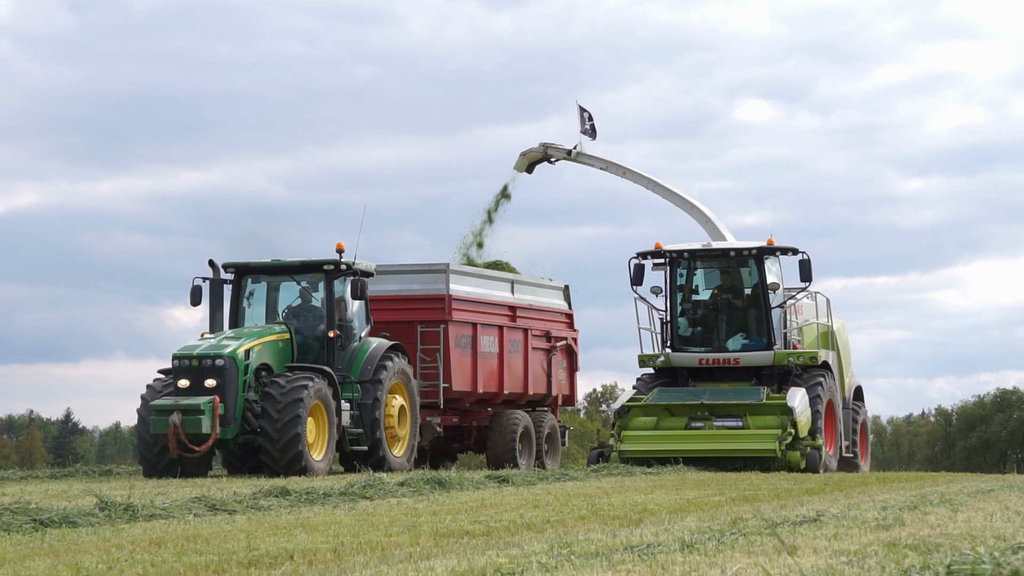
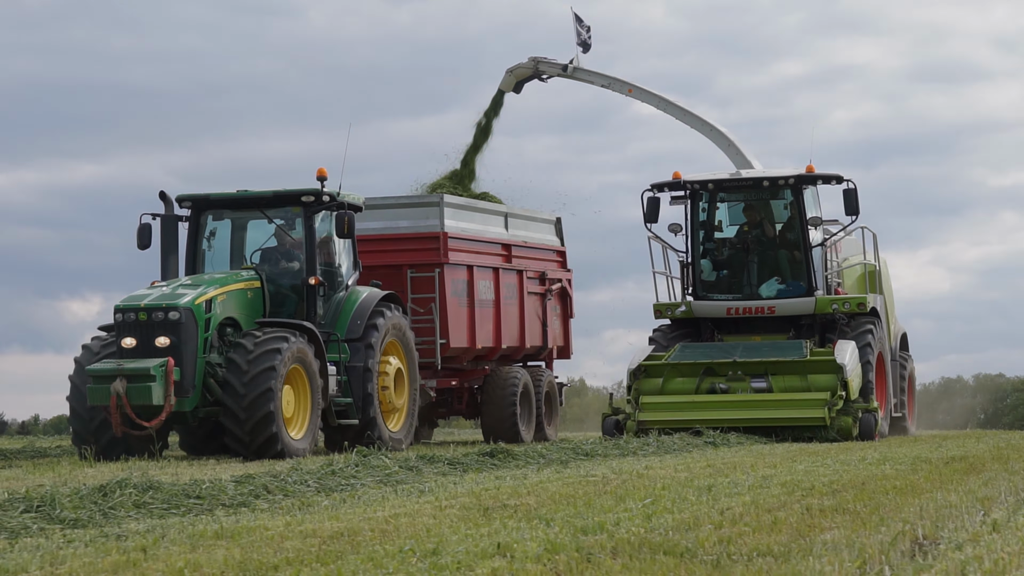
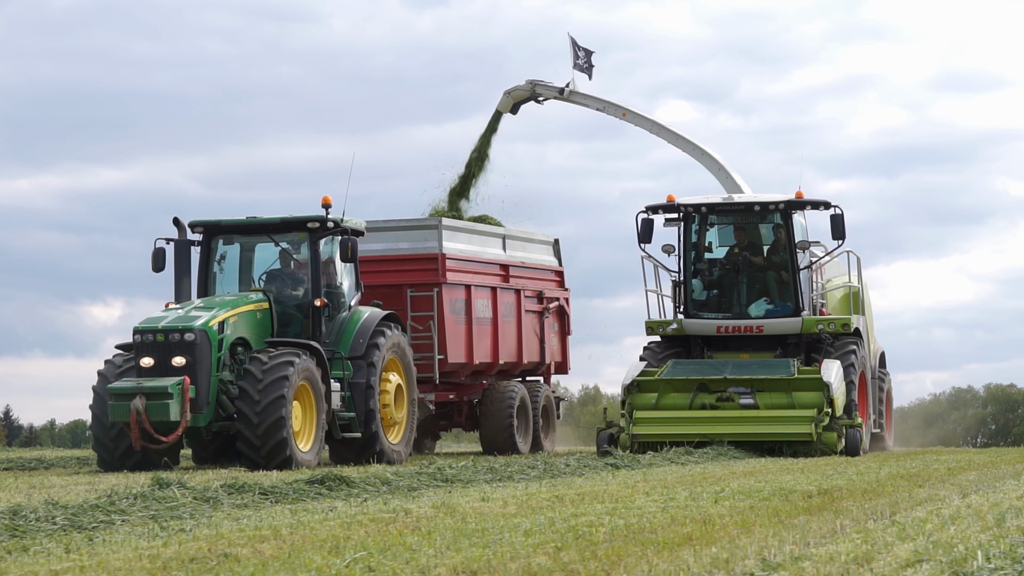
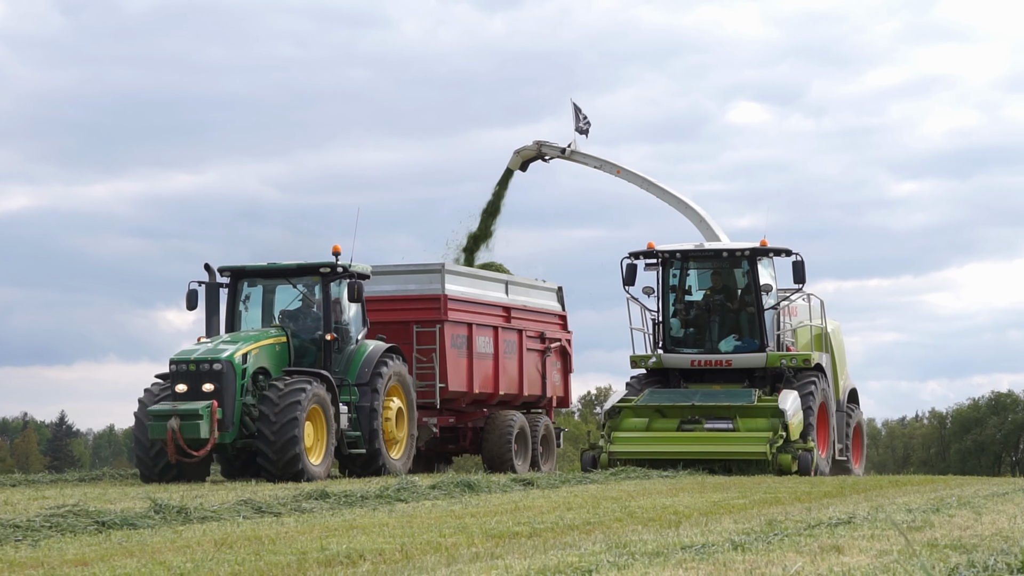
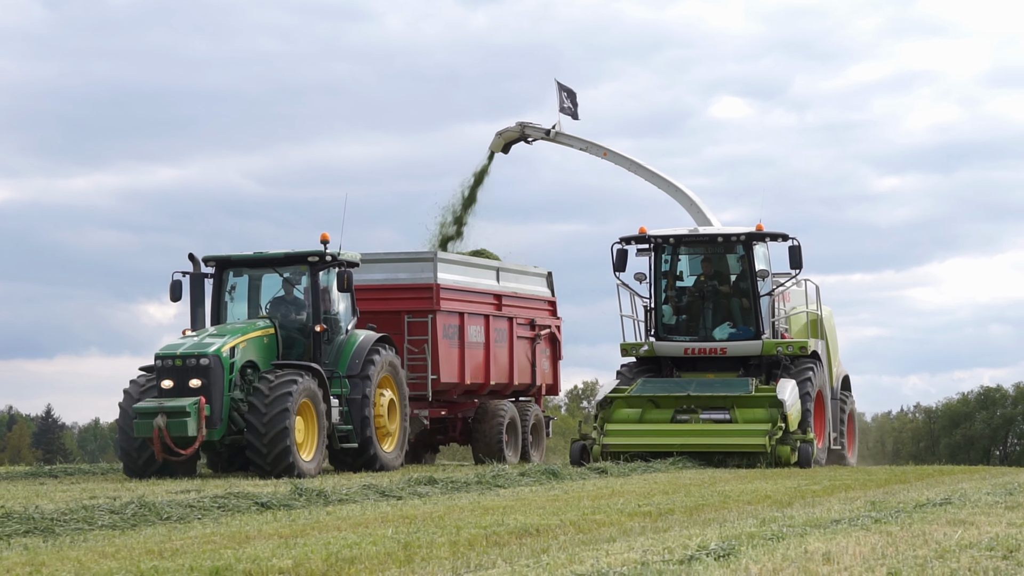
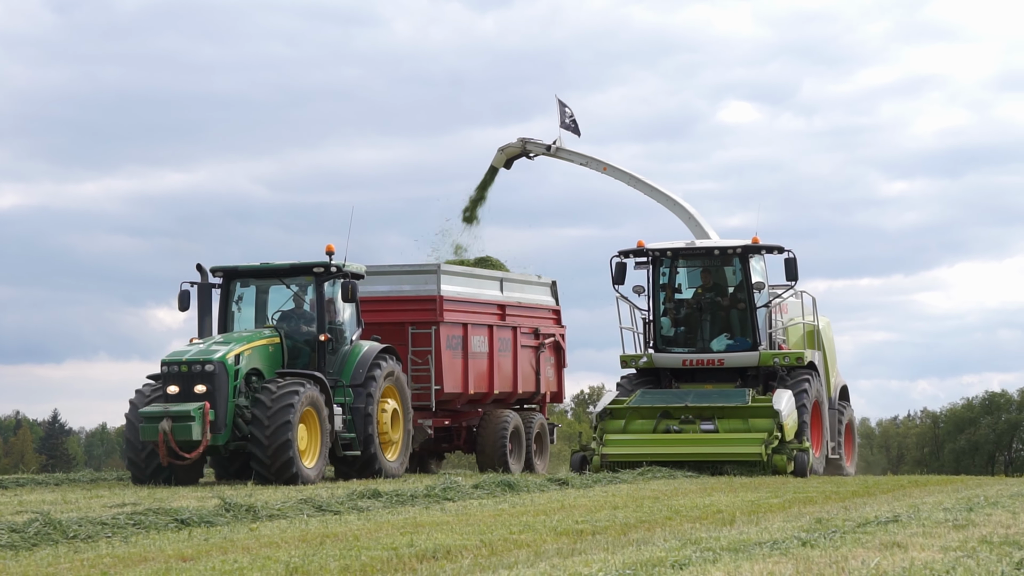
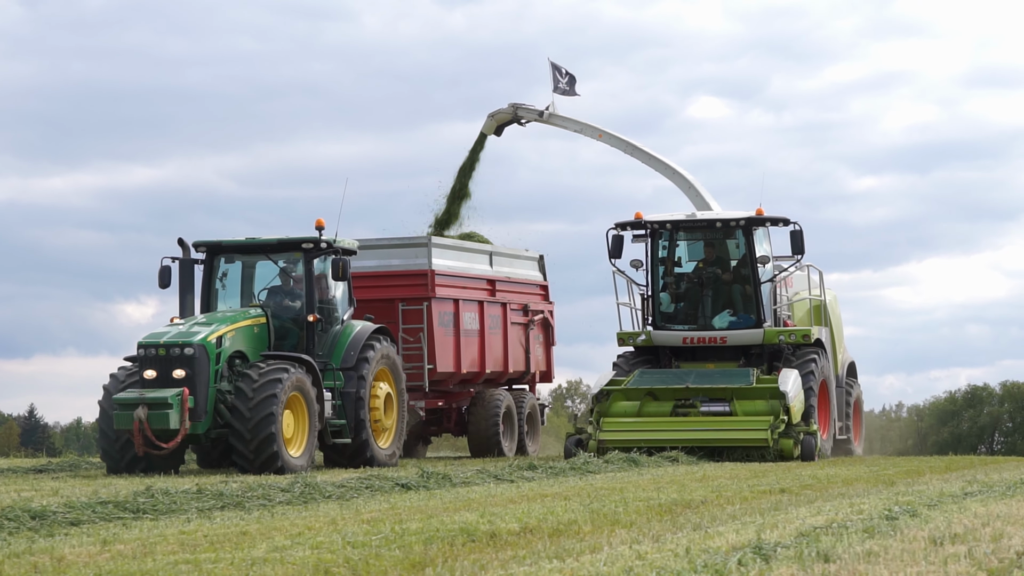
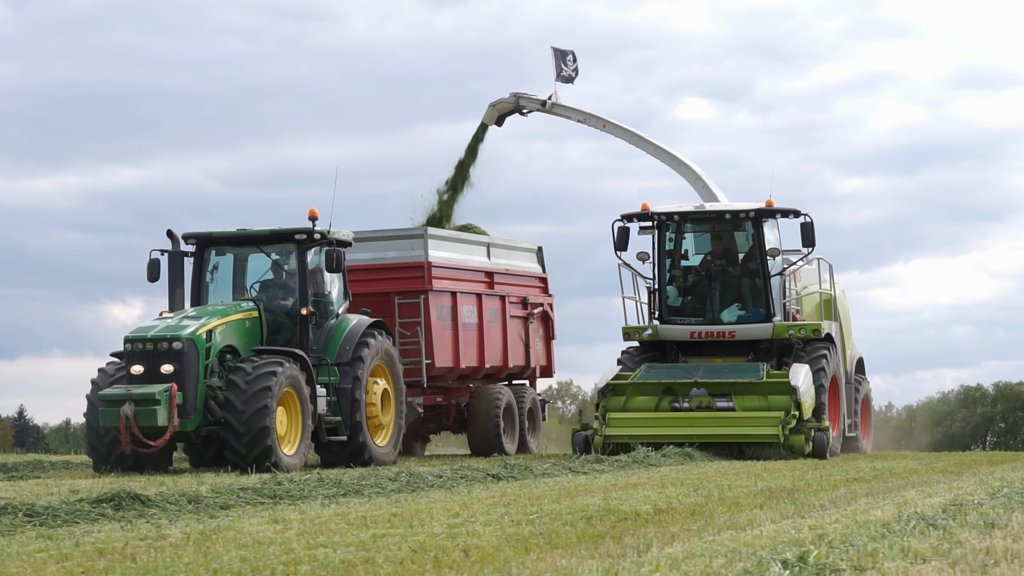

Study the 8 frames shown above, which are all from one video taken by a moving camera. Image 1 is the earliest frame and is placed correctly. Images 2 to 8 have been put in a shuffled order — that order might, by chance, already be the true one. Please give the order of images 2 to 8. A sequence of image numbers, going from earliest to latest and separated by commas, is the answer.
4, 6, 5, 7, 8, 3, 2
